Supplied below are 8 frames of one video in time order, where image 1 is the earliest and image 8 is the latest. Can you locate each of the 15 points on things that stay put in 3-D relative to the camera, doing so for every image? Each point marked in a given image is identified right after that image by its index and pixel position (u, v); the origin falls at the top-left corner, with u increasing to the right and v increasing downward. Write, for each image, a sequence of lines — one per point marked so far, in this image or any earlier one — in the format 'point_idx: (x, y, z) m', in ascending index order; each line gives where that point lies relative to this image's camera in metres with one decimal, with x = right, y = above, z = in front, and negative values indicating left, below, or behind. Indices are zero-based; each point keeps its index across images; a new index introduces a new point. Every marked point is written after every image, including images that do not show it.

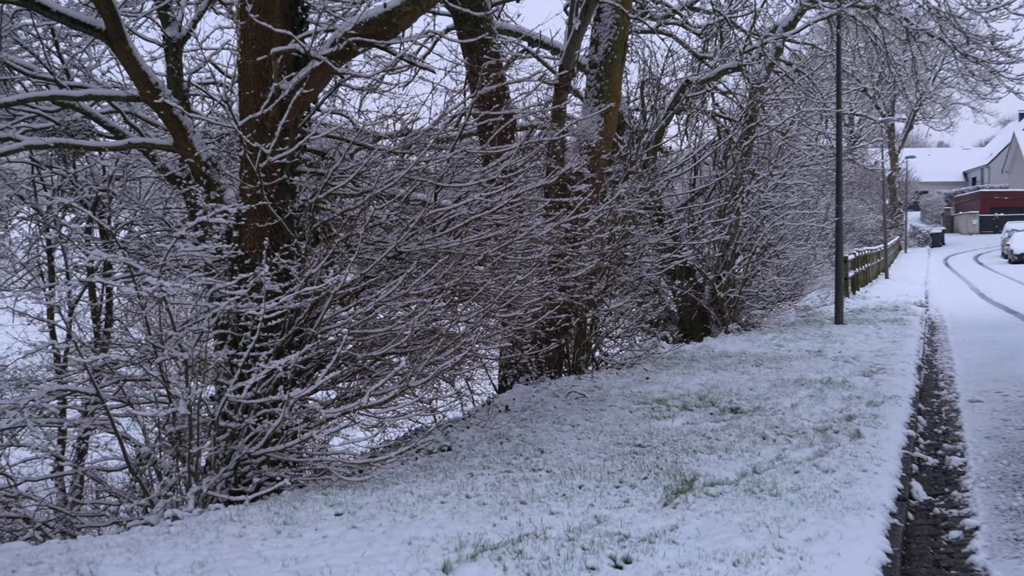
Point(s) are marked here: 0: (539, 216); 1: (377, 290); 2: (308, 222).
0: (+0.4, +0.9, +9.8) m
1: (-1.6, 0.0, +9.3) m
2: (-2.4, +0.8, +9.5) m
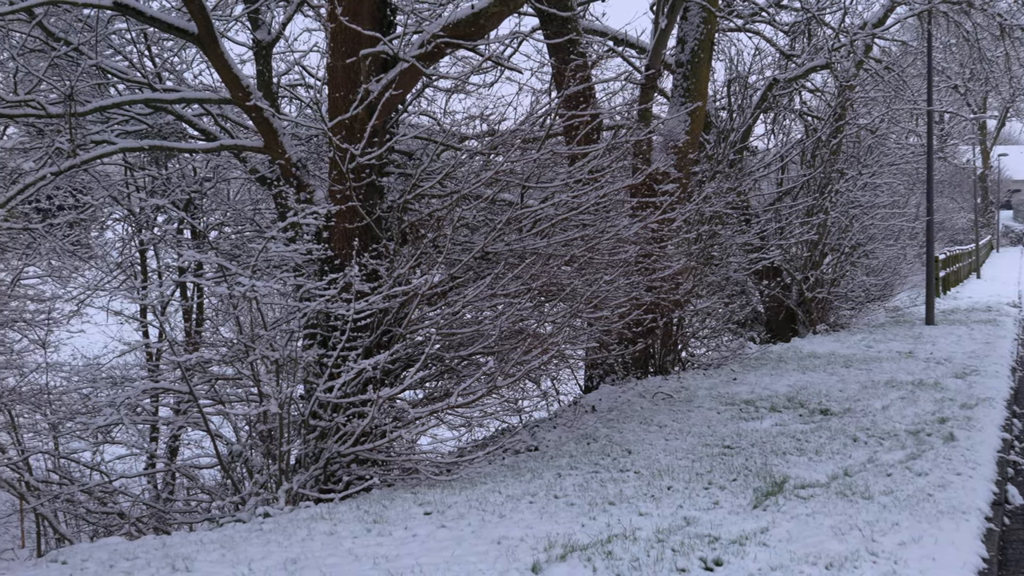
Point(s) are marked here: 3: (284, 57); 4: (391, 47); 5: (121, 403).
0: (+1.4, +0.9, +9.8) m
1: (-0.6, 0.0, +9.3) m
2: (-1.3, +0.8, +9.5) m
3: (-2.9, +3.1, +10.7) m
4: (-1.4, +2.7, +8.8) m
5: (-4.4, -1.3, +8.8) m
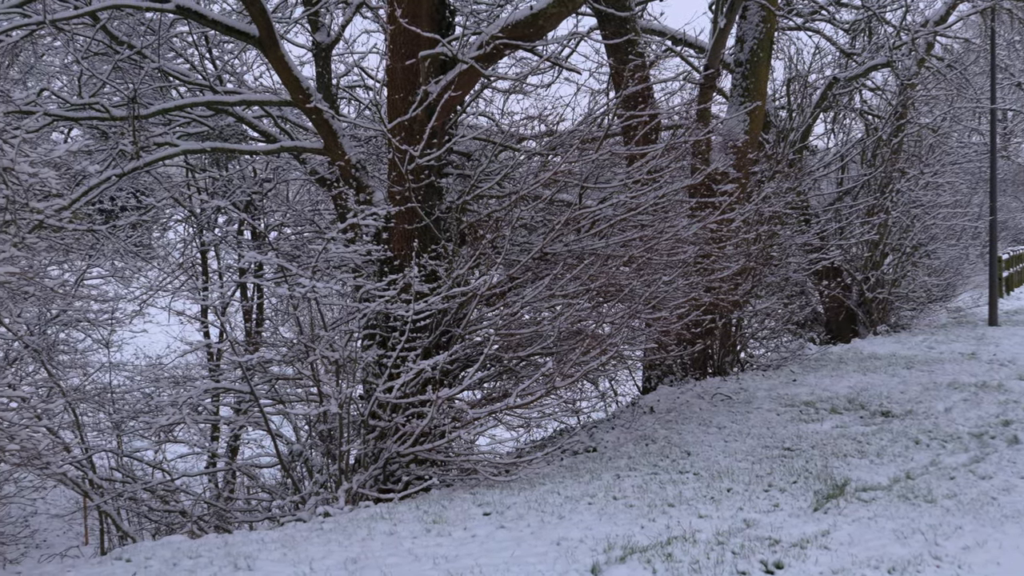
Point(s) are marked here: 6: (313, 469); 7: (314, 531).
0: (+2.1, +0.9, +9.7) m
1: (+0.1, 0.0, +9.3) m
2: (-0.7, +0.8, +9.5) m
3: (-2.2, +3.1, +10.8) m
4: (-0.8, +2.7, +8.8) m
5: (-3.7, -1.3, +8.9) m
6: (-2.4, -2.2, +9.6) m
7: (-2.2, -2.6, +8.6) m
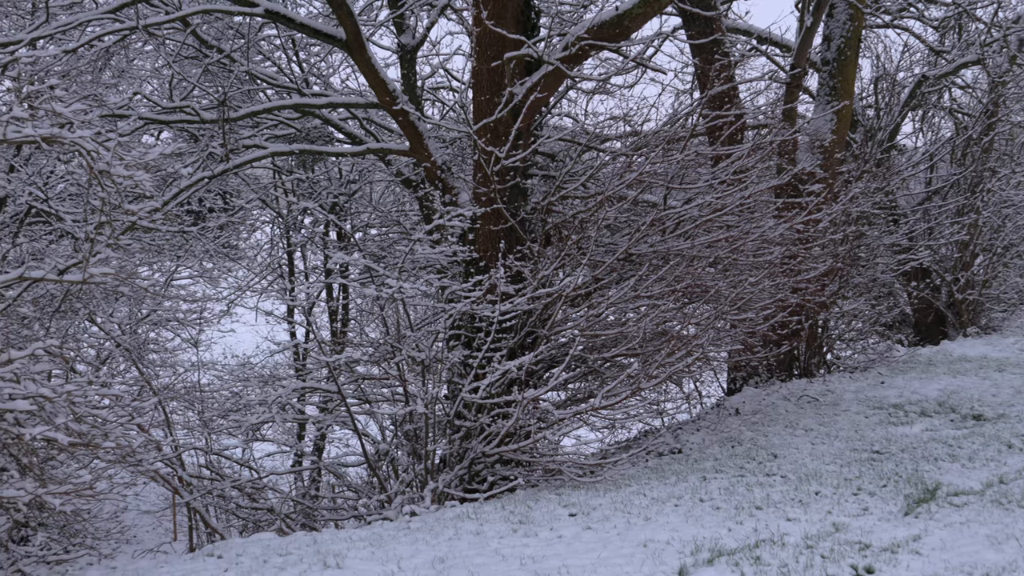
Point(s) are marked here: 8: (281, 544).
0: (+3.1, +0.9, +9.7) m
1: (+1.1, 0.0, +9.3) m
2: (+0.3, +0.8, +9.5) m
3: (-1.2, +3.1, +10.8) m
4: (+0.2, +2.6, +8.8) m
5: (-2.7, -1.3, +9.0) m
6: (-1.4, -2.2, +9.7) m
7: (-1.2, -2.6, +8.7) m
8: (-2.6, -2.9, +8.9) m
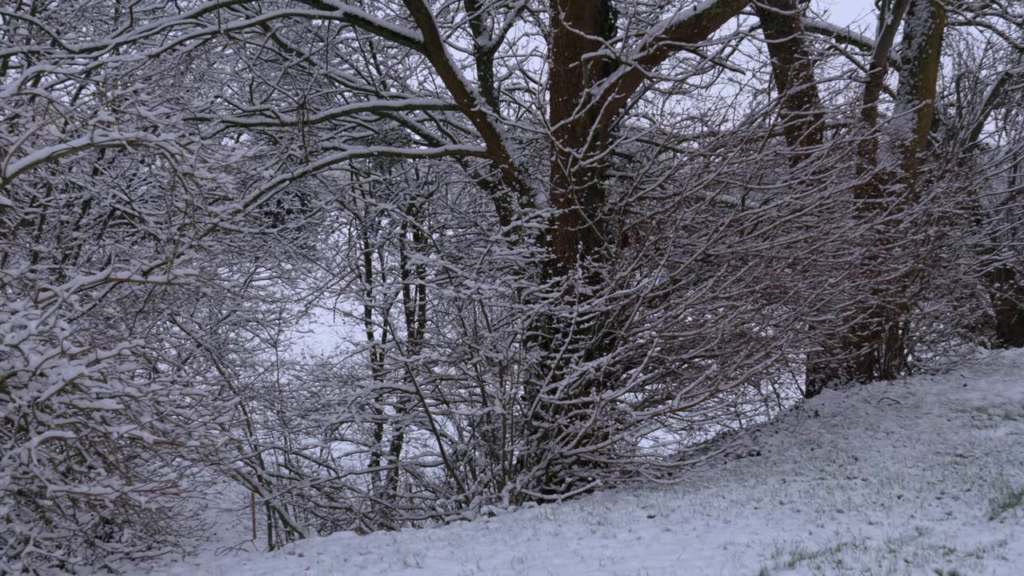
0: (+4.0, +0.8, +9.6) m
1: (+2.0, 0.0, +9.2) m
2: (+1.3, +0.8, +9.5) m
3: (-0.2, +3.1, +10.8) m
4: (+1.1, +2.6, +8.8) m
5: (-1.8, -1.3, +9.0) m
6: (-0.4, -2.2, +9.7) m
7: (-0.3, -2.6, +8.7) m
8: (-1.7, -2.9, +9.0) m
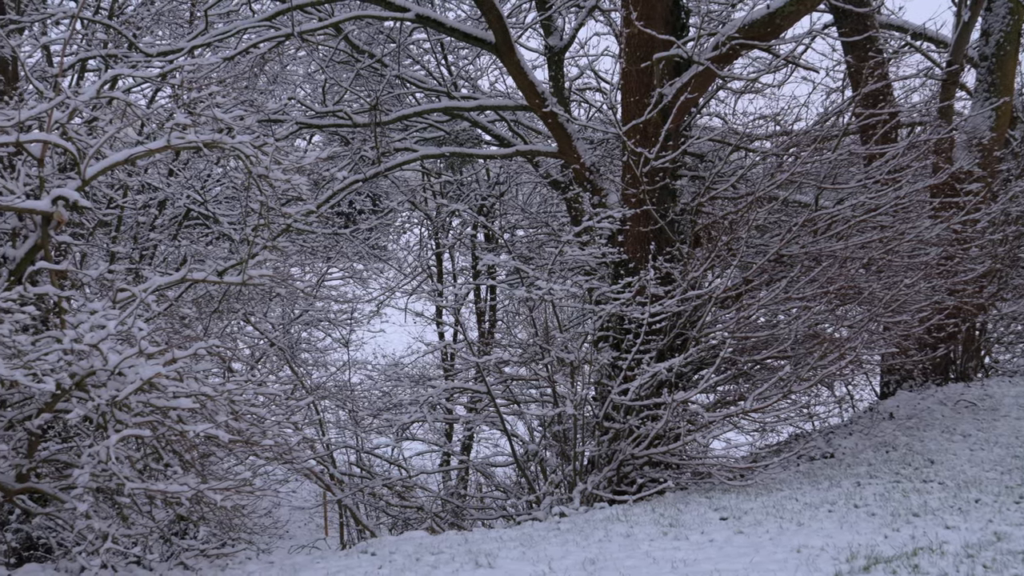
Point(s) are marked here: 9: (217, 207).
0: (+4.9, +0.8, +9.5) m
1: (+2.8, -0.1, +9.2) m
2: (+2.1, +0.7, +9.5) m
3: (+0.6, +3.1, +10.8) m
4: (+1.9, +2.6, +8.7) m
5: (-1.0, -1.3, +9.1) m
6: (+0.4, -2.2, +9.7) m
7: (+0.5, -2.7, +8.7) m
8: (-0.9, -2.9, +9.0) m
9: (-3.6, +1.0, +10.0) m
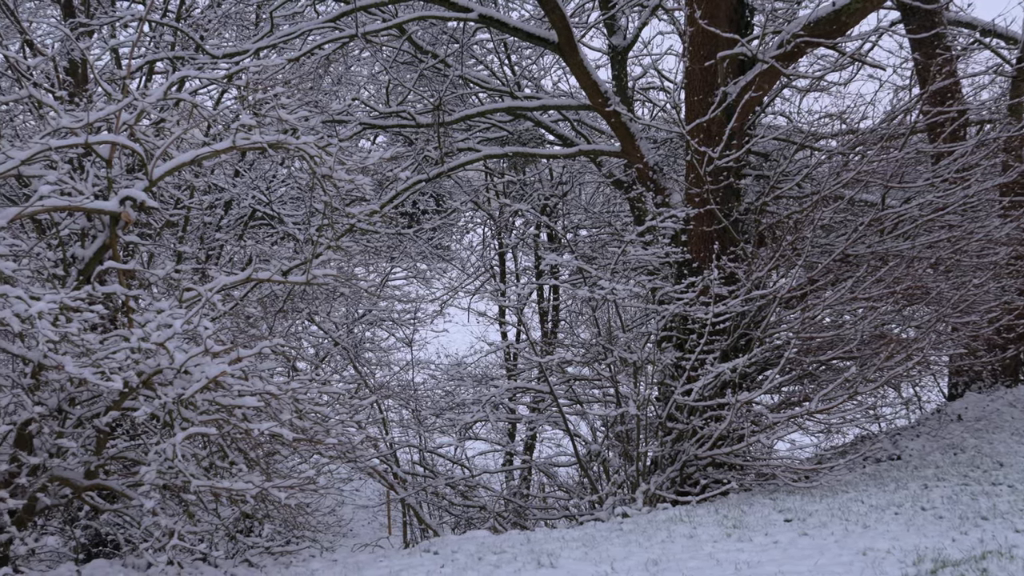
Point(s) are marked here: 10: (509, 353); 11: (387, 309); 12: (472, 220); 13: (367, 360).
0: (+5.6, +0.8, +9.3) m
1: (+3.6, -0.1, +9.1) m
2: (+2.8, +0.7, +9.4) m
3: (+1.4, +3.1, +10.8) m
4: (+2.7, +2.6, +8.7) m
5: (-0.3, -1.3, +9.1) m
6: (+1.1, -2.2, +9.7) m
7: (+1.2, -2.7, +8.7) m
8: (-0.1, -2.9, +9.0) m
9: (-2.9, +1.0, +10.0) m
10: (-0.1, -0.9, +11.1) m
11: (-1.8, -0.3, +10.6) m
12: (-0.6, +0.9, +10.6) m
13: (-1.9, -0.9, +10.4) m
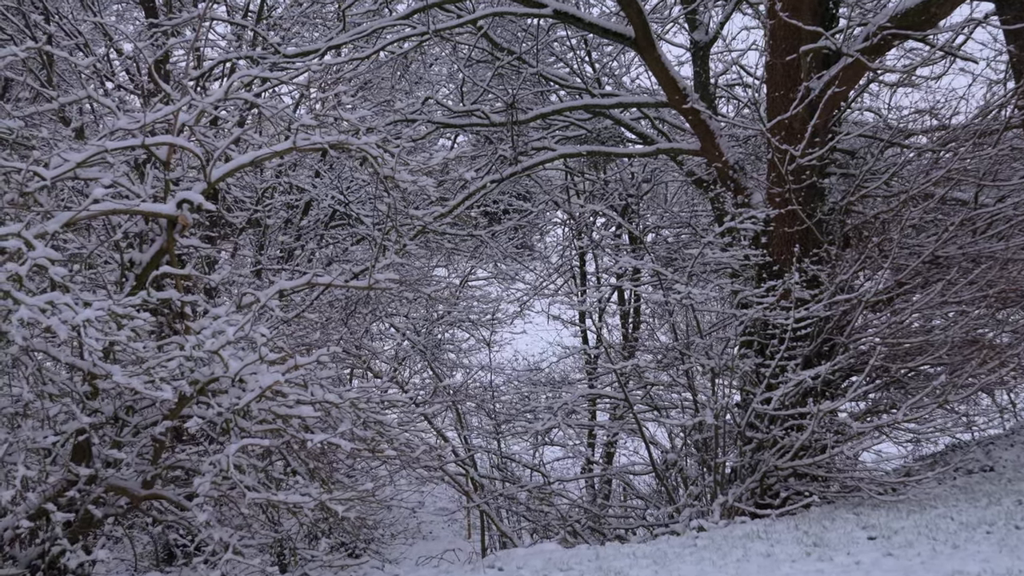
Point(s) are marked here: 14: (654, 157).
0: (+6.5, +0.8, +8.9) m
1: (+4.4, -0.1, +8.7) m
2: (+3.7, +0.7, +9.1) m
3: (+2.3, +3.1, +10.5) m
4: (+3.5, +2.6, +8.3) m
5: (+0.6, -1.3, +8.8) m
6: (+2.0, -2.2, +9.4) m
7: (+2.0, -2.7, +8.4) m
8: (+0.7, -2.9, +8.8) m
9: (-2.0, +1.0, +9.8) m
10: (+0.8, -0.9, +10.8) m
11: (-0.9, -0.3, +10.4) m
12: (+0.3, +0.9, +10.4) m
13: (-1.1, -1.0, +10.2) m
14: (+1.6, +1.6, +9.8) m
